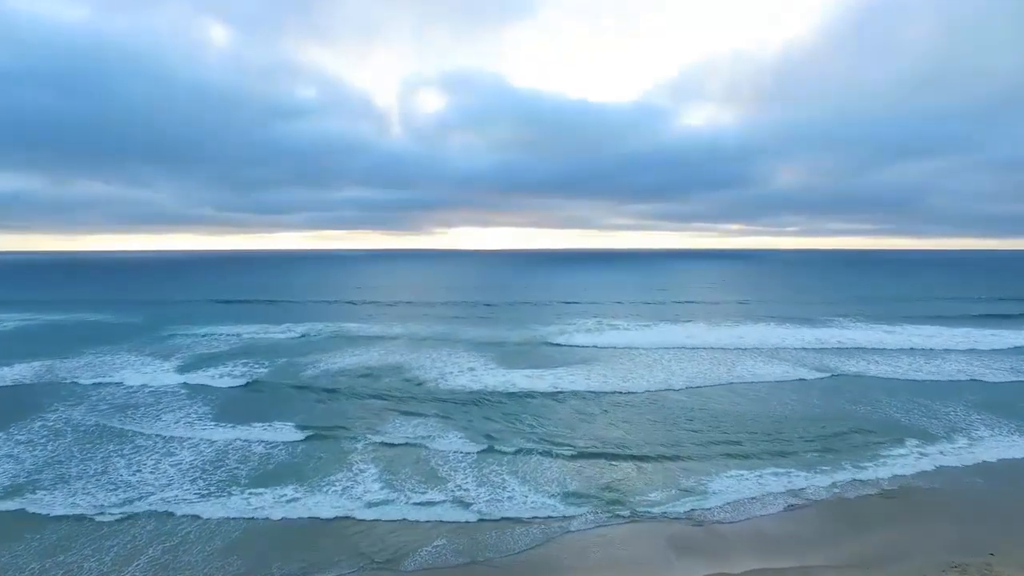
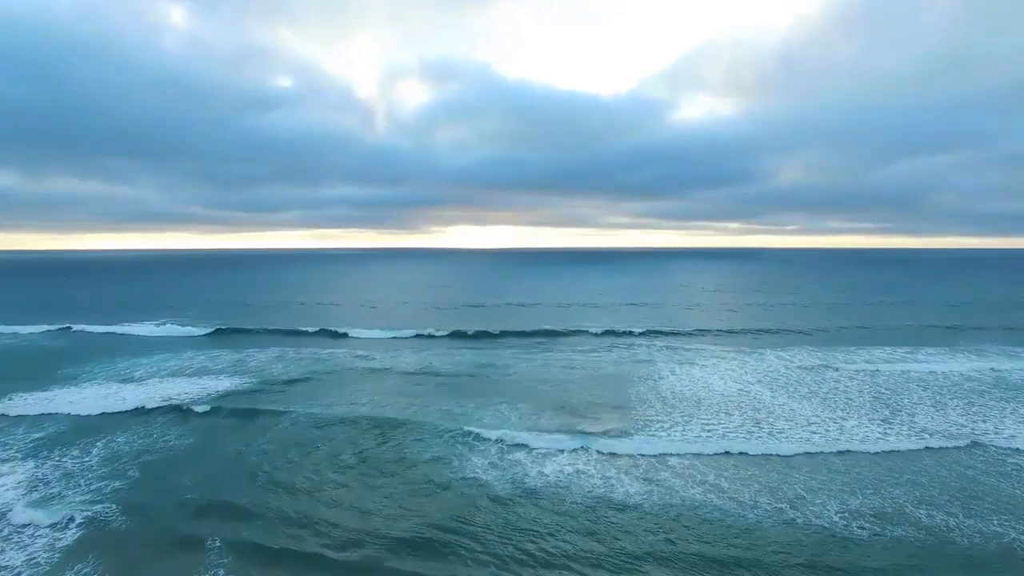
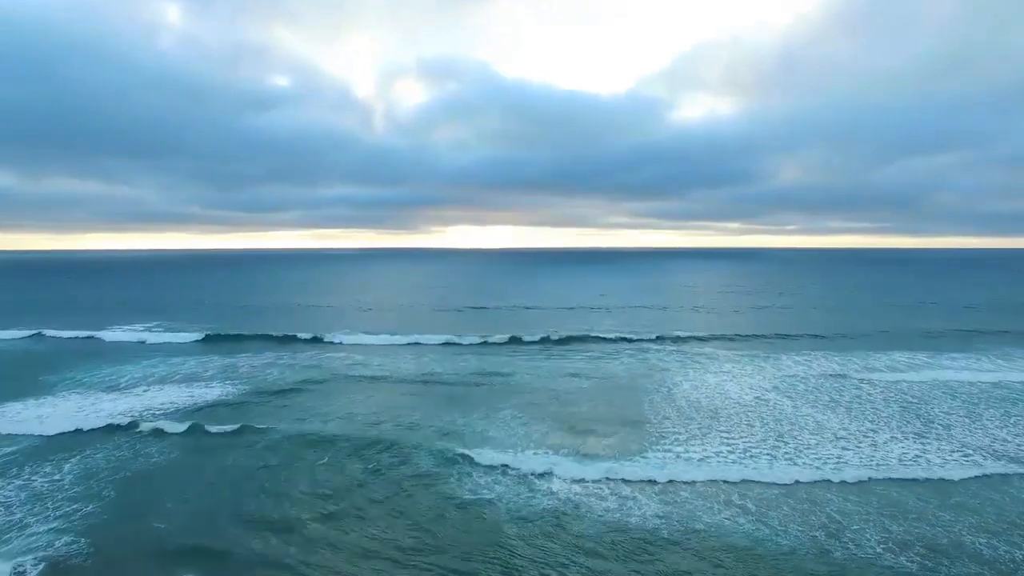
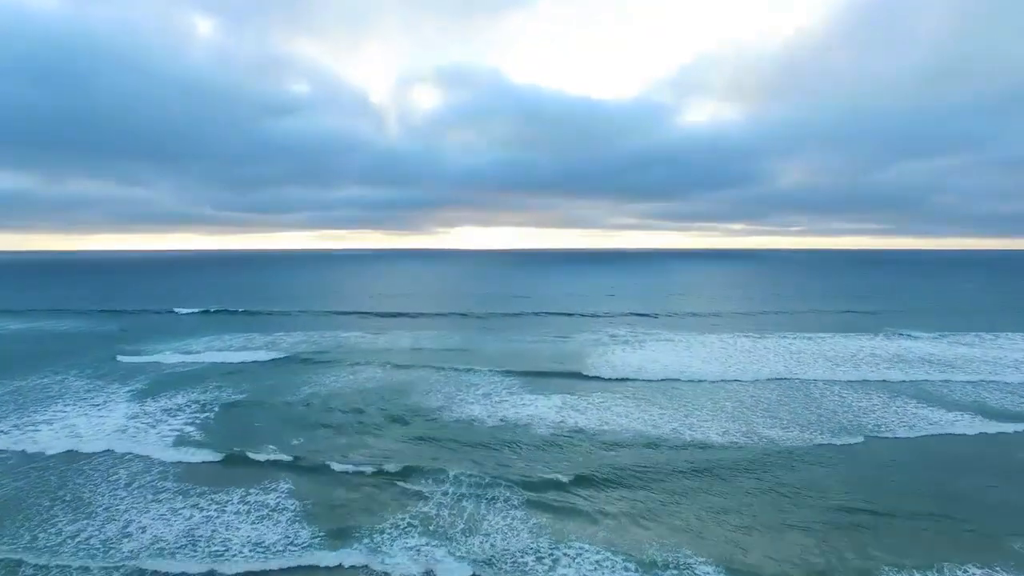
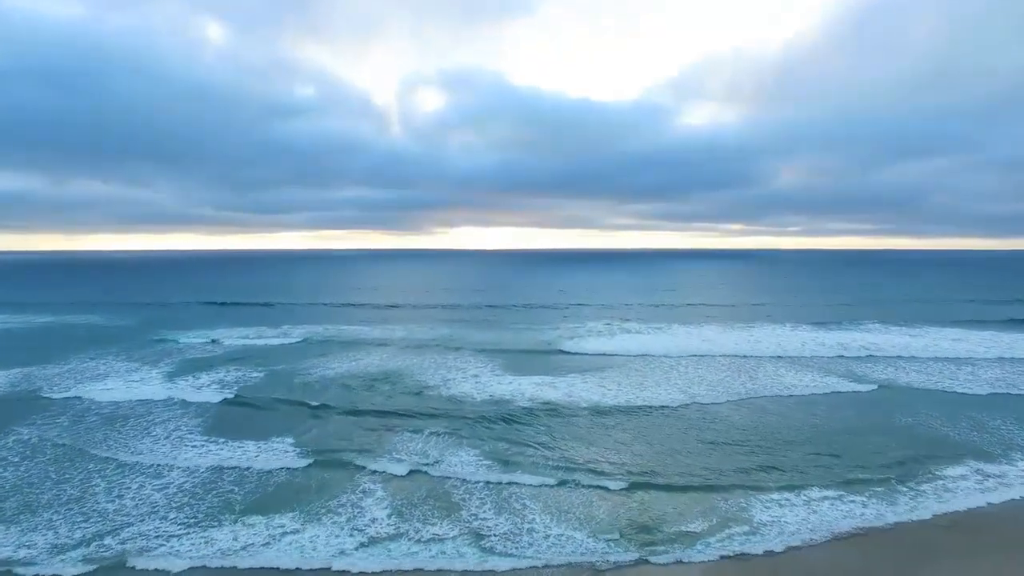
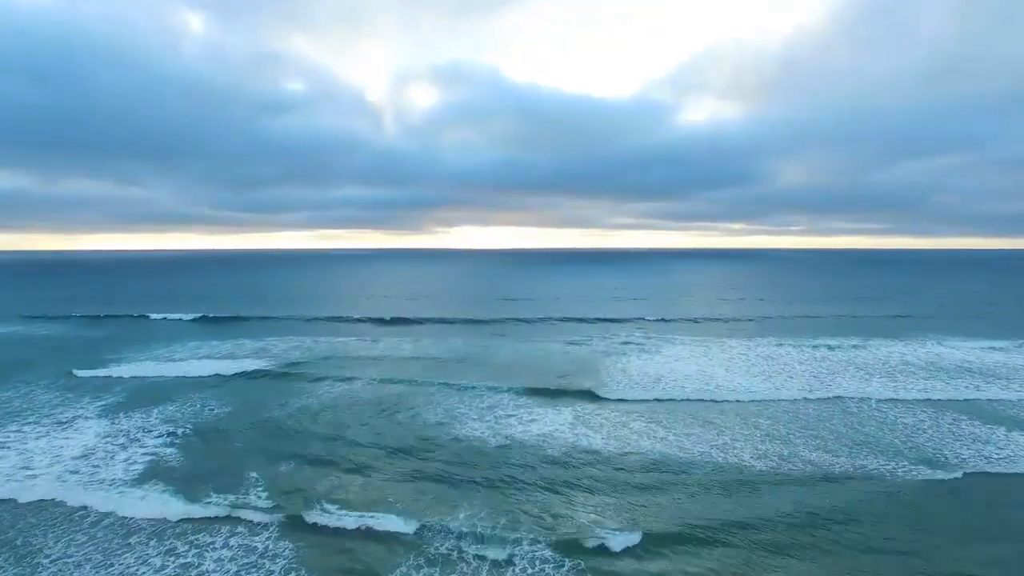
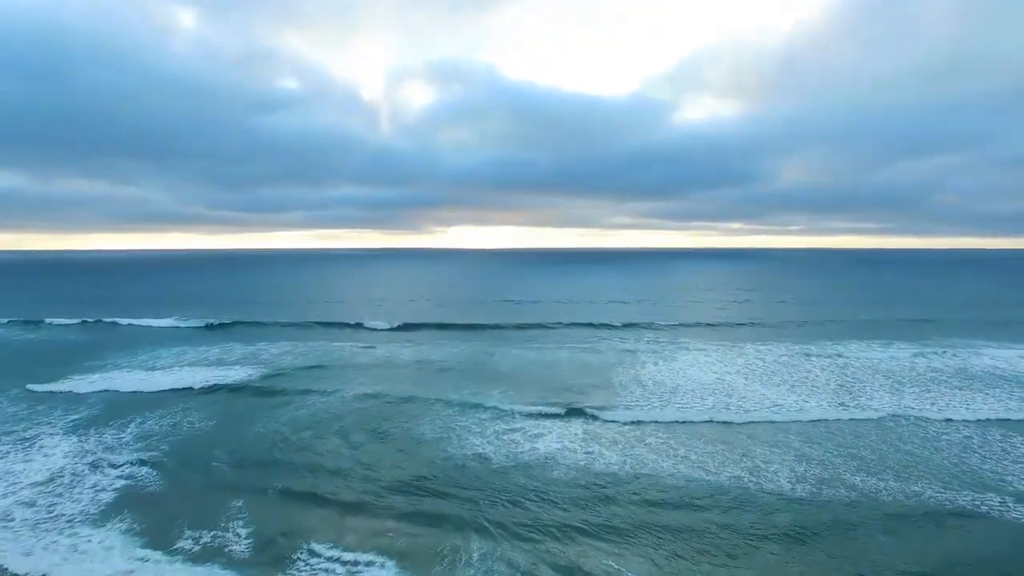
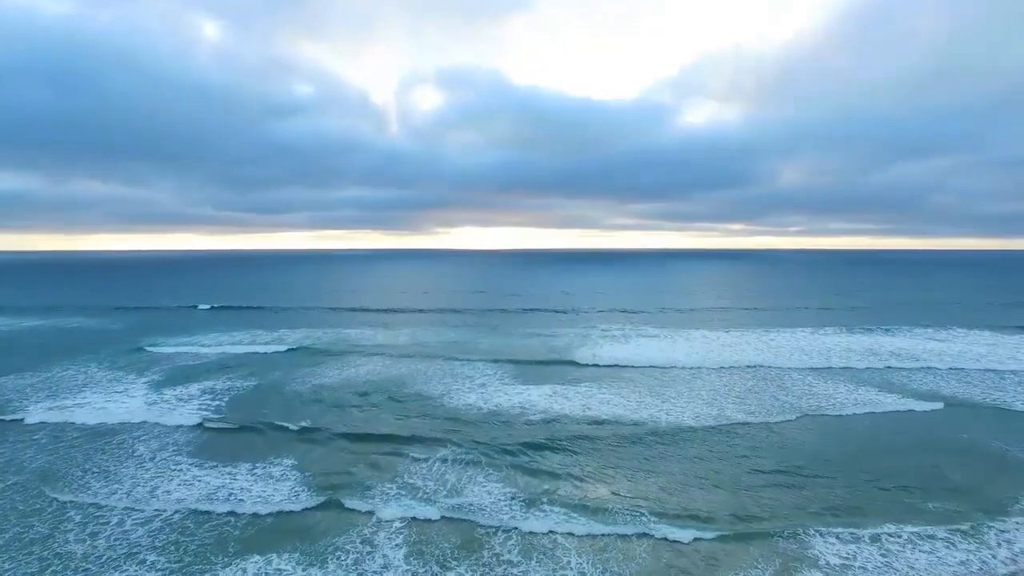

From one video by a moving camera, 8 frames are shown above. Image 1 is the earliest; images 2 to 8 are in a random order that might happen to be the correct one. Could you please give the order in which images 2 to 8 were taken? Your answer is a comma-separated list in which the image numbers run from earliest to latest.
5, 8, 4, 6, 7, 2, 3
